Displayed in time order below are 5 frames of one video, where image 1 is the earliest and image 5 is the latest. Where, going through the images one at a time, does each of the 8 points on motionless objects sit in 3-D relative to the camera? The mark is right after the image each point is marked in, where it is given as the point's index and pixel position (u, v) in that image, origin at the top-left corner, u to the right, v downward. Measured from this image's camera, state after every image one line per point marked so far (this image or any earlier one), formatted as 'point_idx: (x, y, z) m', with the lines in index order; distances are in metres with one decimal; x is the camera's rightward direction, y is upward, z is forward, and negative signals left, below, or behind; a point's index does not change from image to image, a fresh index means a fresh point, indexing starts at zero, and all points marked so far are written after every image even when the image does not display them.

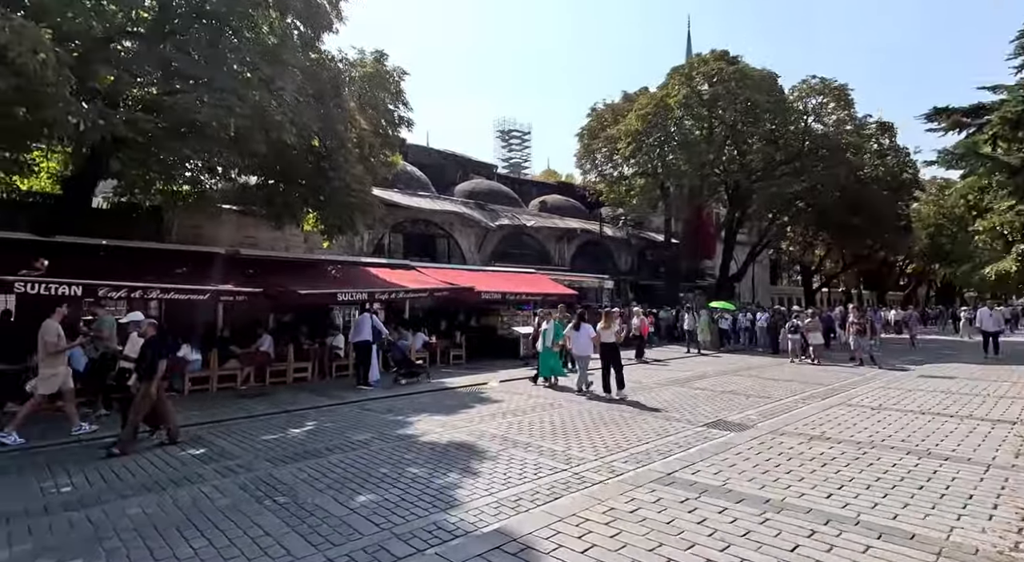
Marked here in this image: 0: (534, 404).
0: (+0.3, -1.7, +8.2) m
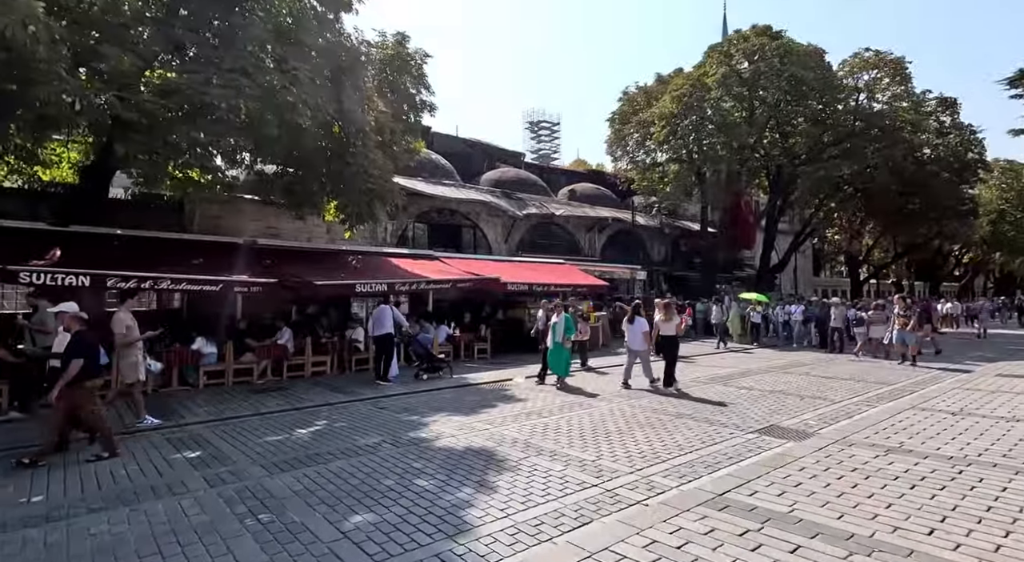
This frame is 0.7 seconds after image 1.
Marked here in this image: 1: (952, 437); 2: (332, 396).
0: (+0.6, -1.5, +7.6) m
1: (+4.6, -1.8, +6.6) m
2: (-2.3, -1.5, +7.9) m
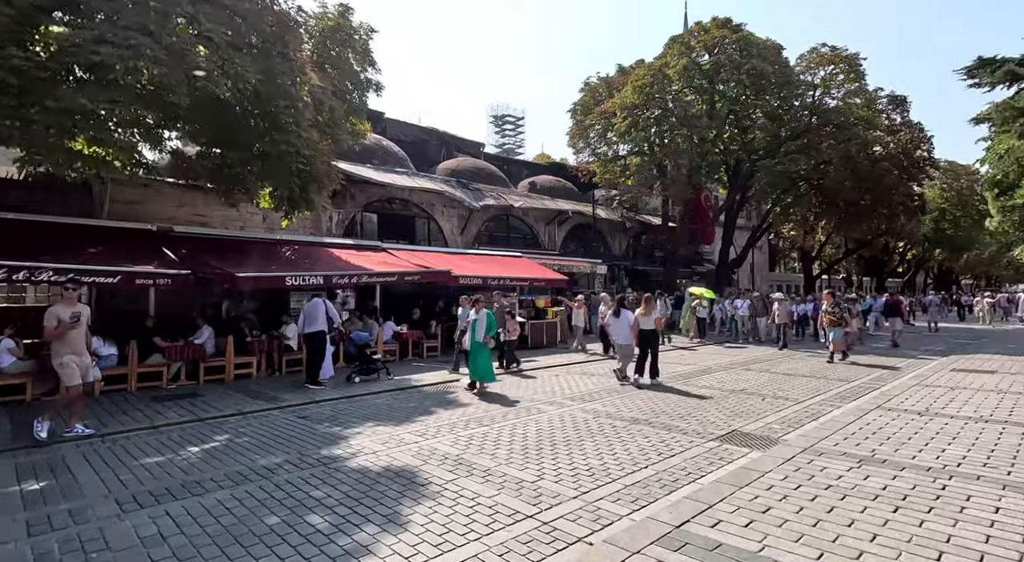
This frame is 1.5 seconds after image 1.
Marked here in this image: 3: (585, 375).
0: (0.0, -1.5, +6.9) m
1: (+4.0, -1.7, +6.2) m
2: (-3.0, -1.4, +7.0) m
3: (+1.4, -1.9, +11.8) m
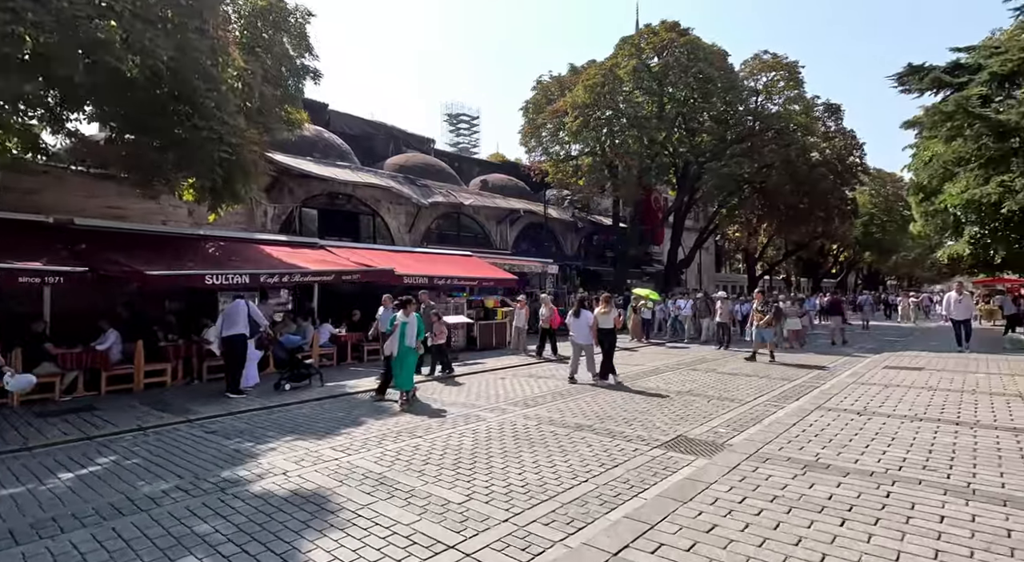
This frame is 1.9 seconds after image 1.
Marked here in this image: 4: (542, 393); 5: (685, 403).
0: (-0.7, -1.5, +6.5) m
1: (+3.4, -1.8, +6.1) m
2: (-3.7, -1.4, +6.4) m
3: (+0.3, -1.9, +11.5) m
4: (+0.5, -1.9, +10.0) m
5: (+2.7, -1.9, +9.5) m
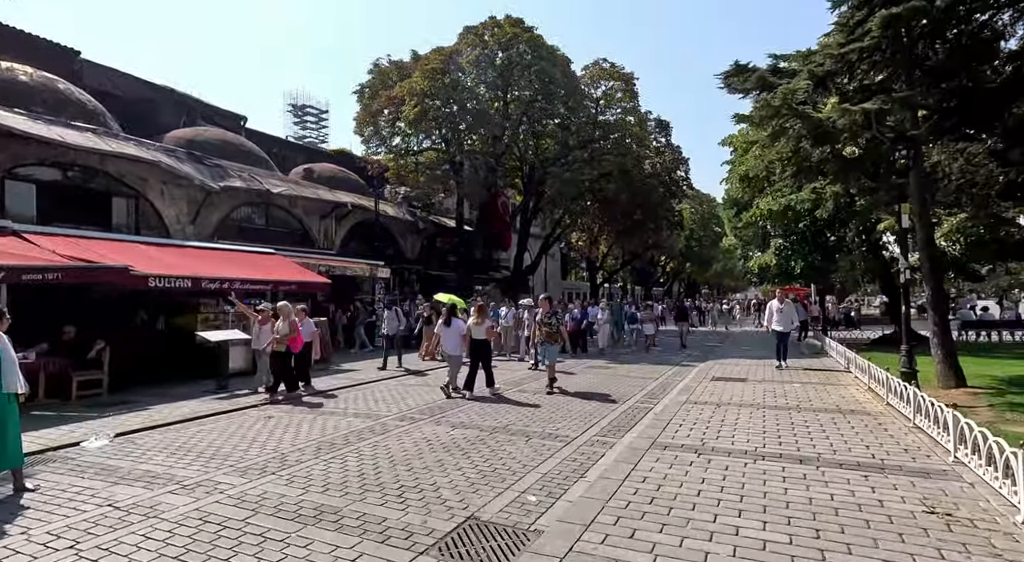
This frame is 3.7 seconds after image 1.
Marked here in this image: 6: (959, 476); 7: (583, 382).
0: (-2.8, -1.5, +3.6) m
1: (+1.3, -1.9, +4.2) m
2: (-5.6, -1.4, +2.8) m
3: (-3.0, -2.0, +8.7) m
4: (-2.5, -2.0, +7.4) m
5: (-0.2, -2.0, +7.4) m
6: (+4.4, -1.9, +6.0) m
7: (+1.7, -2.1, +13.3) m
